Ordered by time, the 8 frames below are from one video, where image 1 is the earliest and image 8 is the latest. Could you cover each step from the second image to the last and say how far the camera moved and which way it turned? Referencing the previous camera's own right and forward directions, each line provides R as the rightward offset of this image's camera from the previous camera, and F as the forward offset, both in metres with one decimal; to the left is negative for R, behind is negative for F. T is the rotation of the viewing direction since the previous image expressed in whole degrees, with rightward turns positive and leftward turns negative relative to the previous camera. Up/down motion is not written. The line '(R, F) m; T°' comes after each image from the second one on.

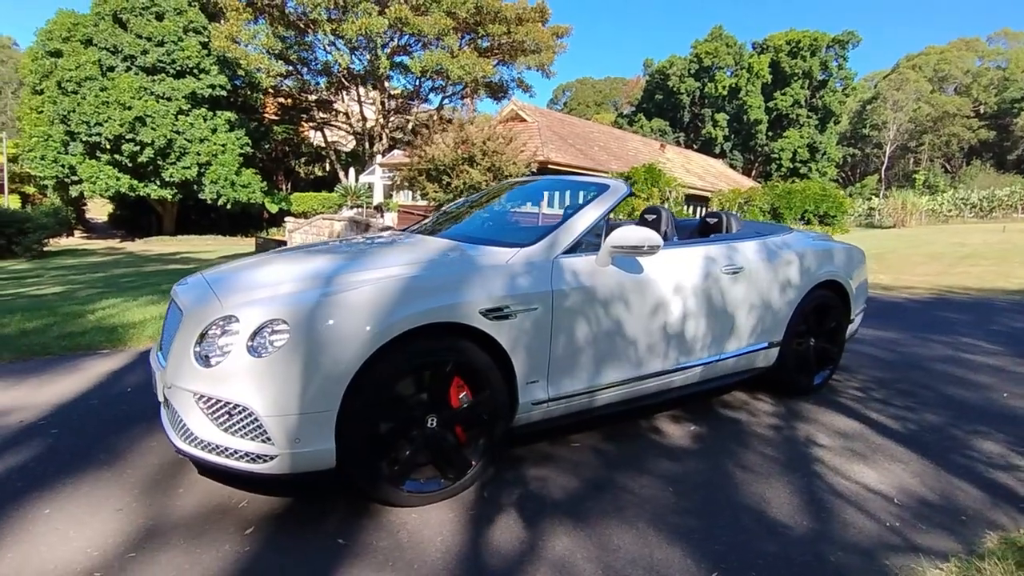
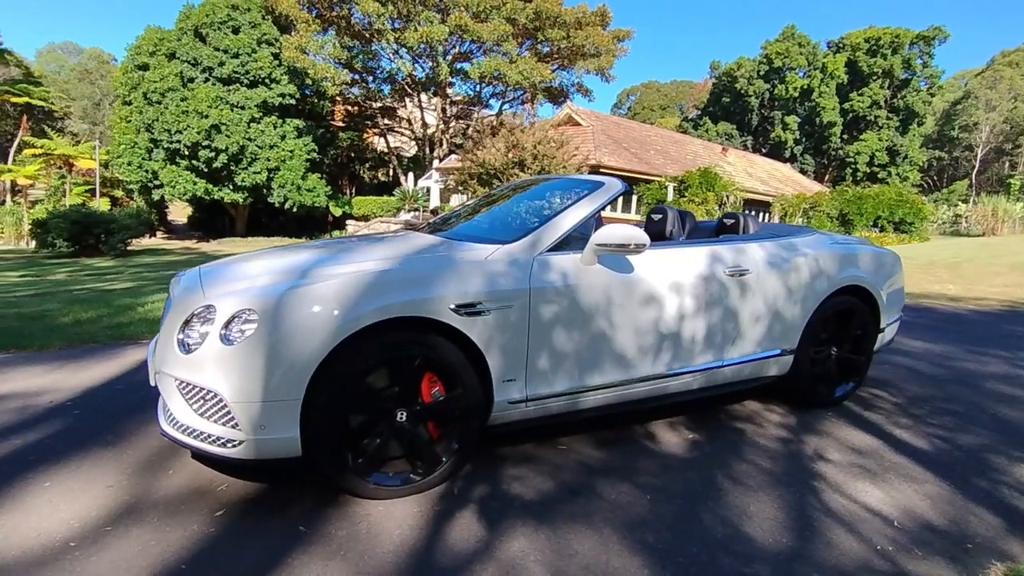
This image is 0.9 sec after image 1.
(+0.4, +0.1) m; -6°
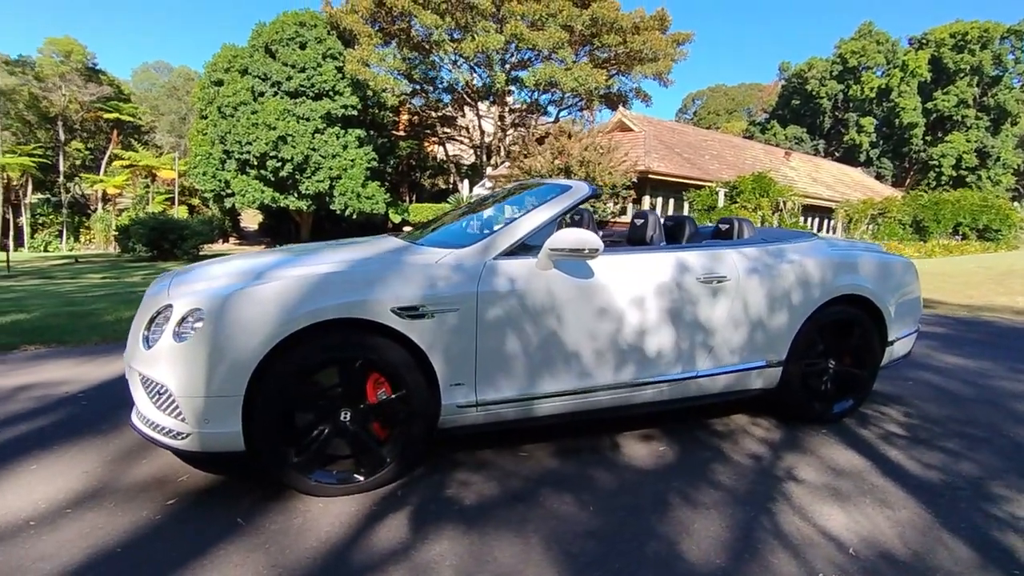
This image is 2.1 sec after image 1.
(+0.6, 0.0) m; -6°
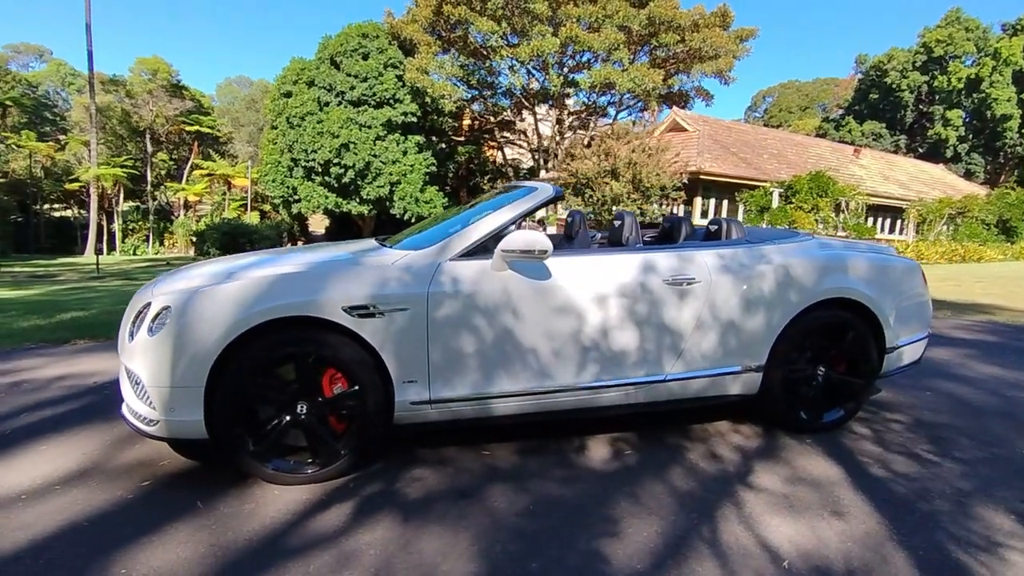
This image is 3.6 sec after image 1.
(+0.6, 0.0) m; -6°
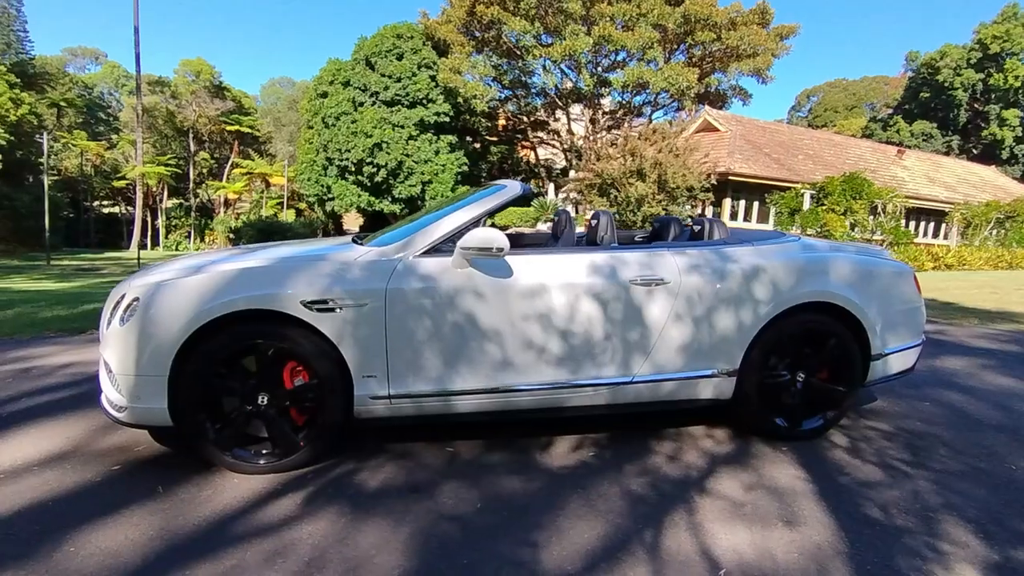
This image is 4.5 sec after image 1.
(+0.4, 0.0) m; -3°
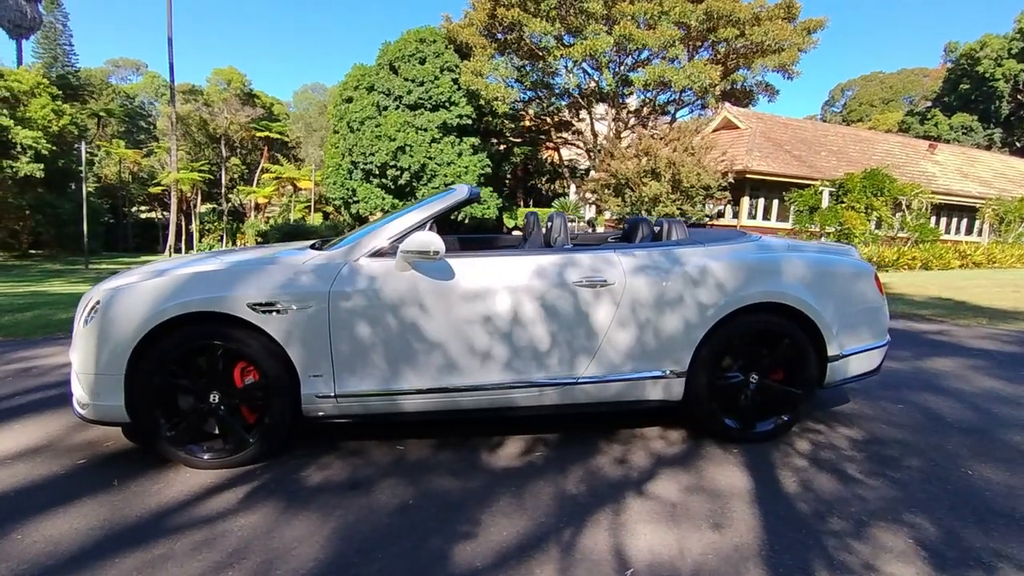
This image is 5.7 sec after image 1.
(+0.5, -0.1) m; -3°
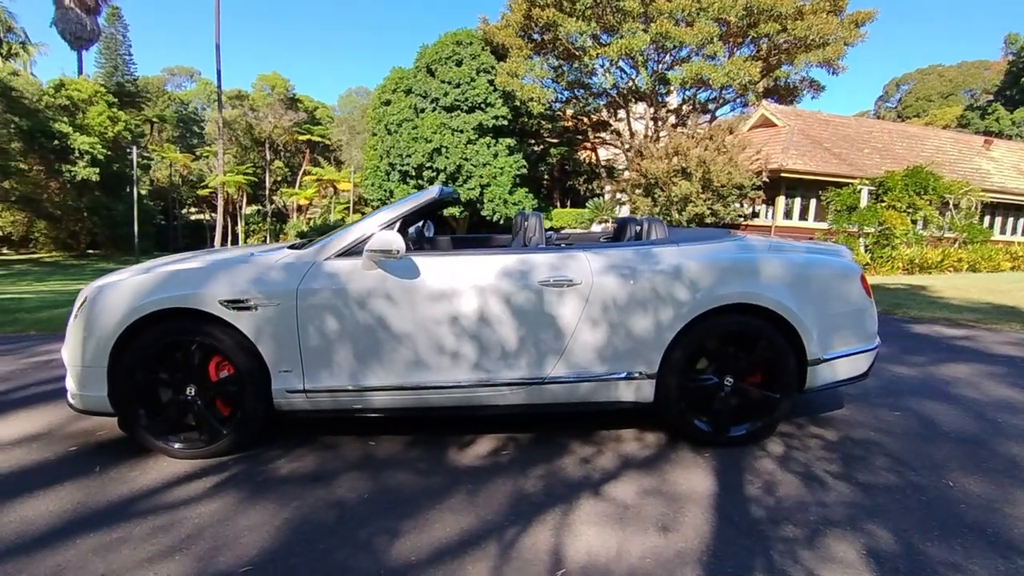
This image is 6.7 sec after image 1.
(+0.4, 0.0) m; -4°
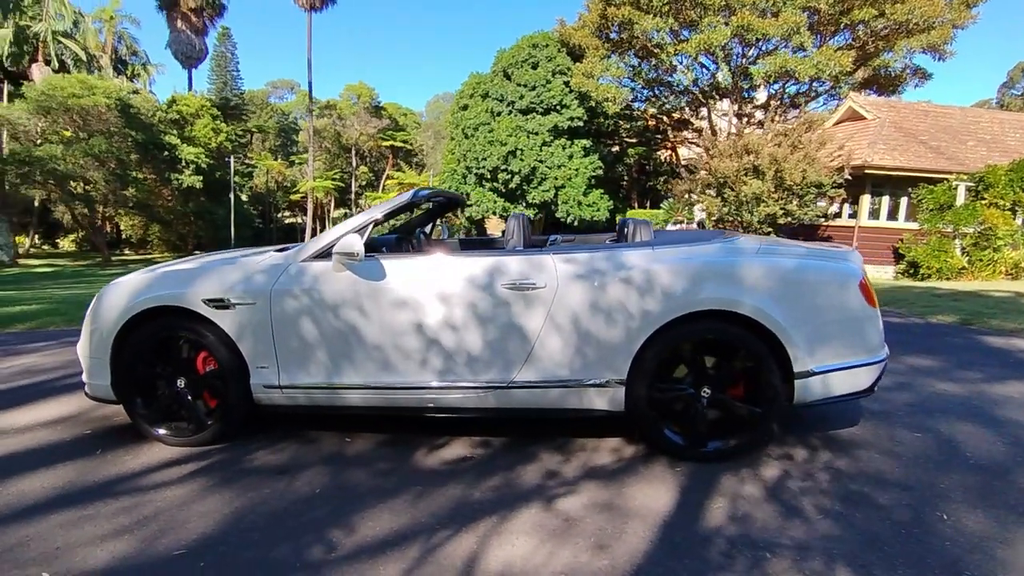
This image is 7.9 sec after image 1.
(+0.7, +0.1) m; -8°
